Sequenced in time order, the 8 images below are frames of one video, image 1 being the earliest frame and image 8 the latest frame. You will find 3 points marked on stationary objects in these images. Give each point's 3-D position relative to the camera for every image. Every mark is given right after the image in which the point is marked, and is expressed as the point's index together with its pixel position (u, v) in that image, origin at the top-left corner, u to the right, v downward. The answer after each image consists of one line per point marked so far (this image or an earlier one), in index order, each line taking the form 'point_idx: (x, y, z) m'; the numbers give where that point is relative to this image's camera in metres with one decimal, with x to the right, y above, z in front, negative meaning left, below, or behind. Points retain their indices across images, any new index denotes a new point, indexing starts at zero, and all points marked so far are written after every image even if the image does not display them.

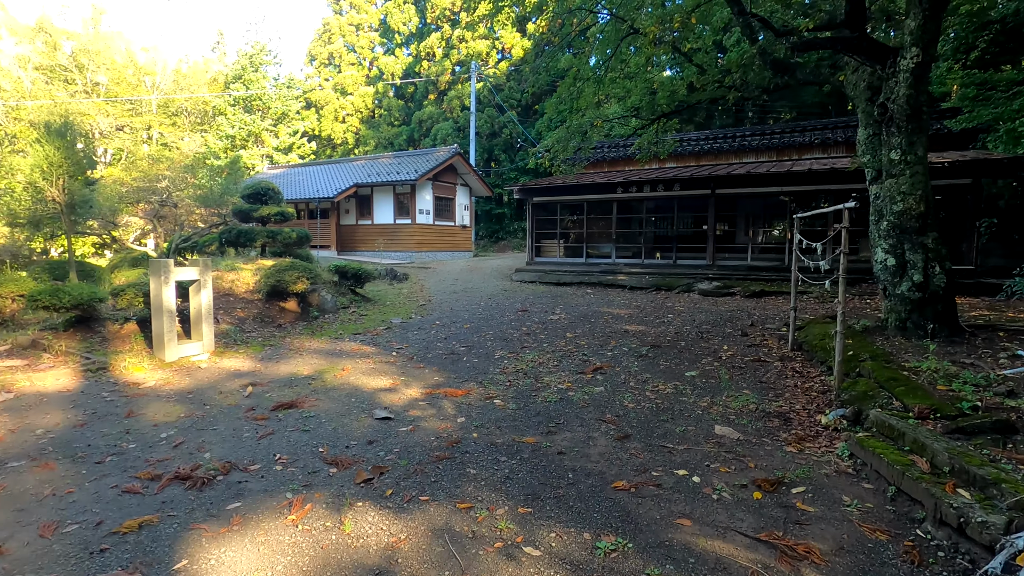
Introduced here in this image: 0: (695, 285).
0: (+3.8, +0.1, +11.2) m
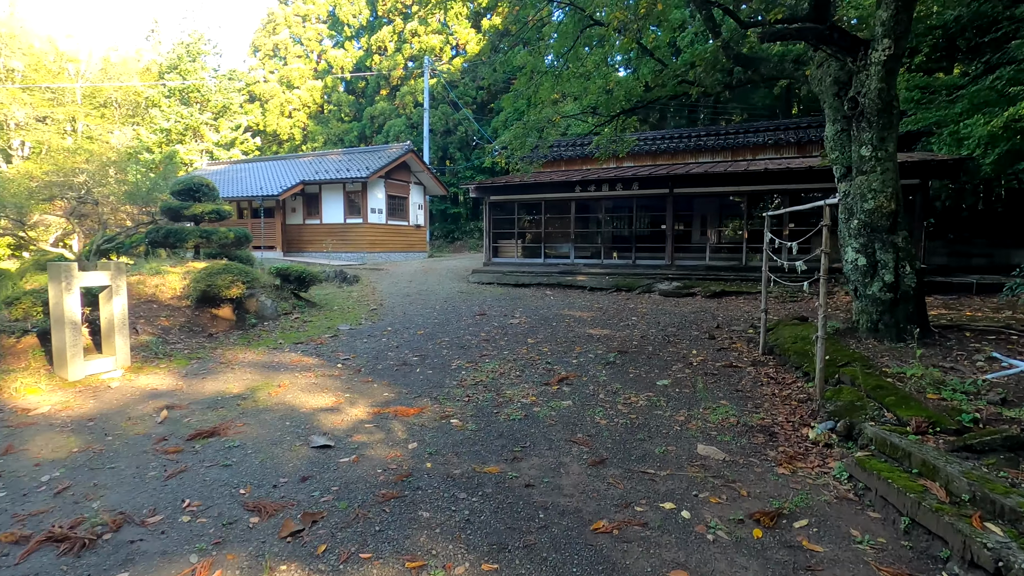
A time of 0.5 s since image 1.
0: (+3.0, +0.1, +11.0) m
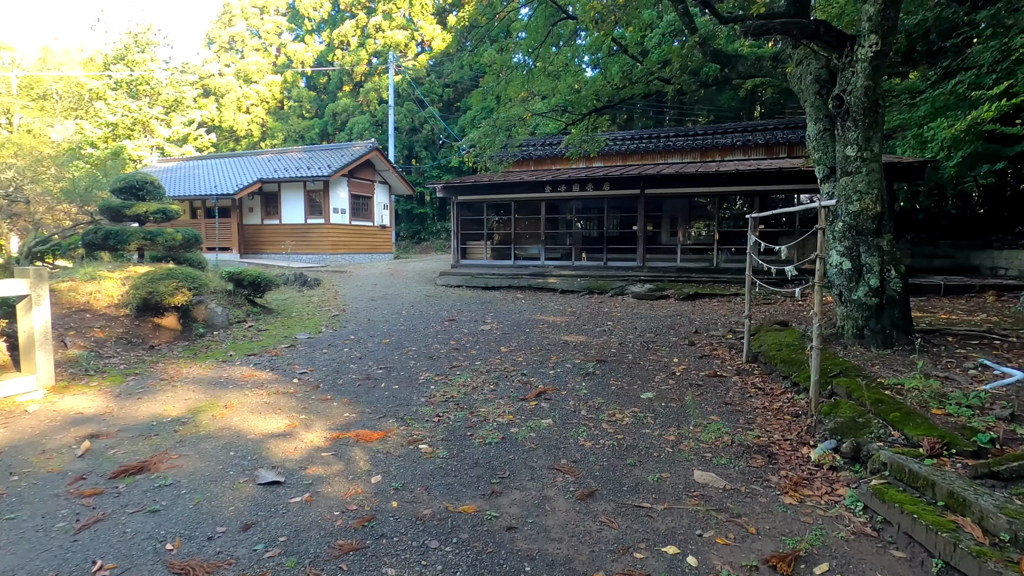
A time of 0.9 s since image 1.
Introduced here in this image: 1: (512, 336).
0: (+2.3, 0.0, +10.8) m
1: (0.0, -0.6, +6.8) m
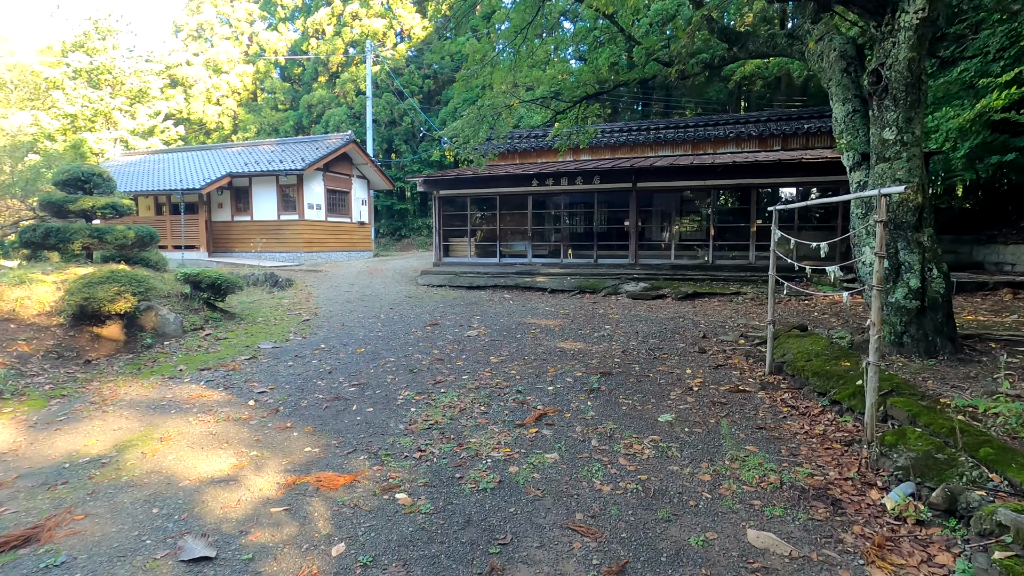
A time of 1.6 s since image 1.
0: (+2.1, 0.0, +10.2) m
1: (-0.1, -0.6, +6.2) m
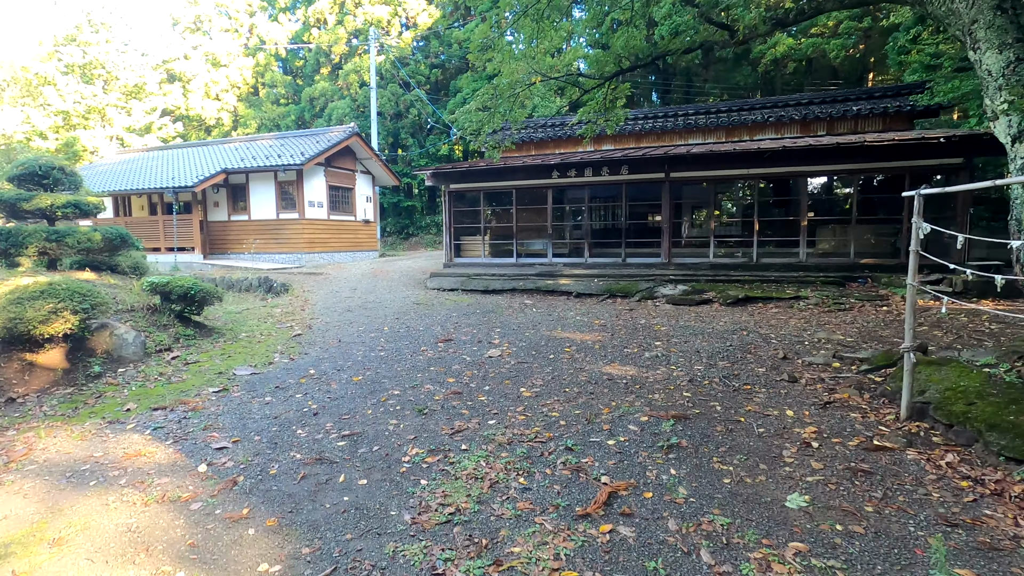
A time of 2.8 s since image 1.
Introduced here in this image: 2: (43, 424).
0: (+2.5, 0.0, +9.0) m
1: (+0.2, -0.7, +5.0) m
2: (-3.4, -1.0, +3.9) m
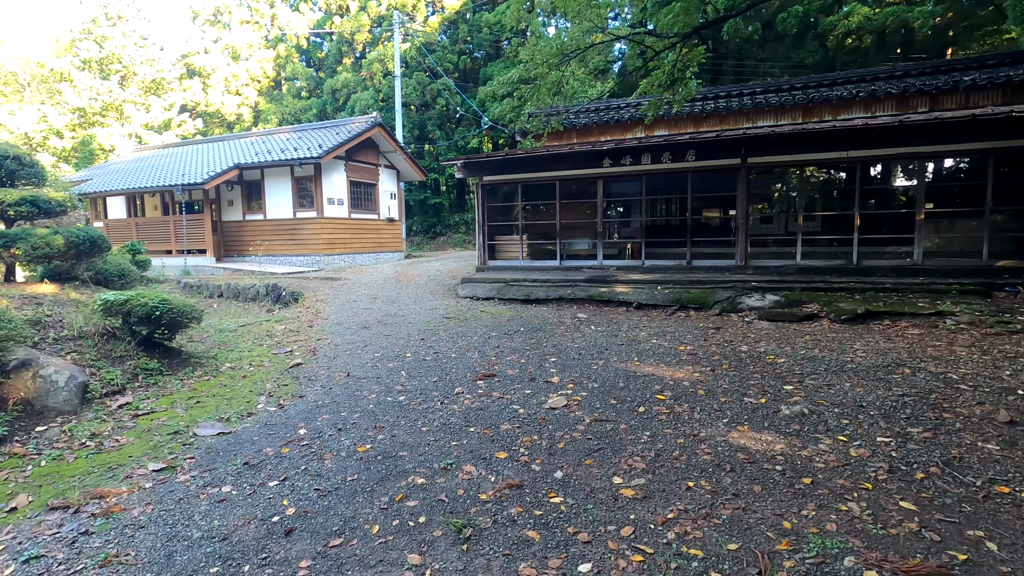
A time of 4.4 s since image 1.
0: (+3.1, -0.2, +7.2) m
1: (+0.7, -0.9, +3.4) m
2: (-3.0, -1.2, +2.5) m
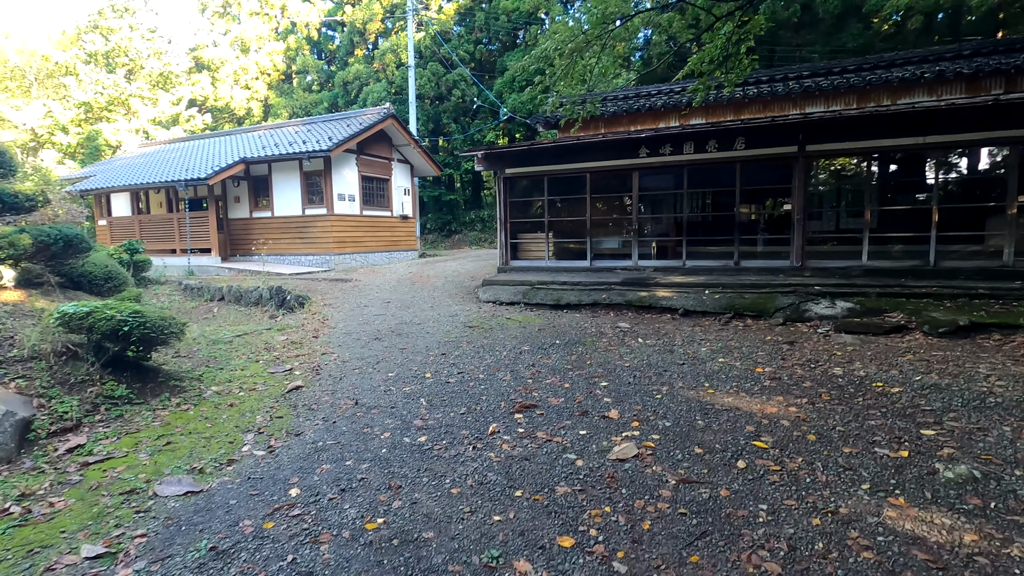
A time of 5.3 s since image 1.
0: (+3.5, -0.2, +6.3) m
1: (+1.0, -1.0, +2.4) m
2: (-2.7, -1.2, +1.7) m
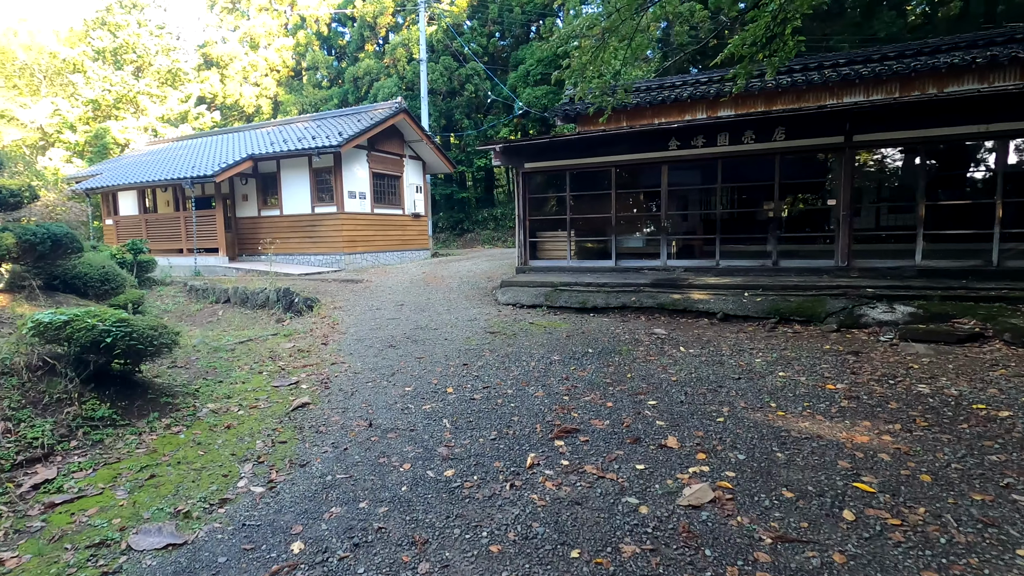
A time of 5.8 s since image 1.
0: (+3.8, -0.3, +5.7) m
1: (+1.2, -1.0, +1.9) m
2: (-2.5, -1.3, +1.2) m
